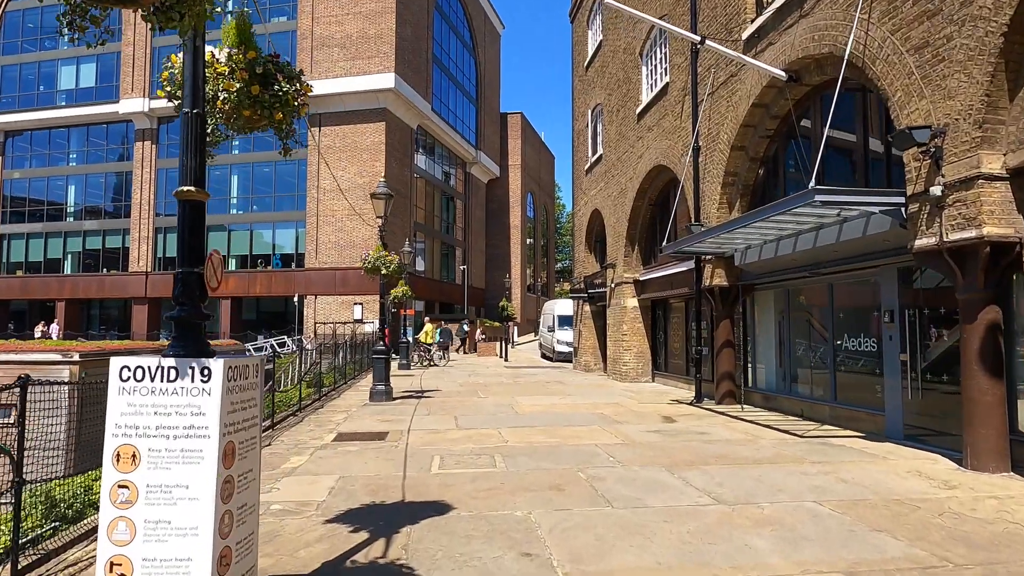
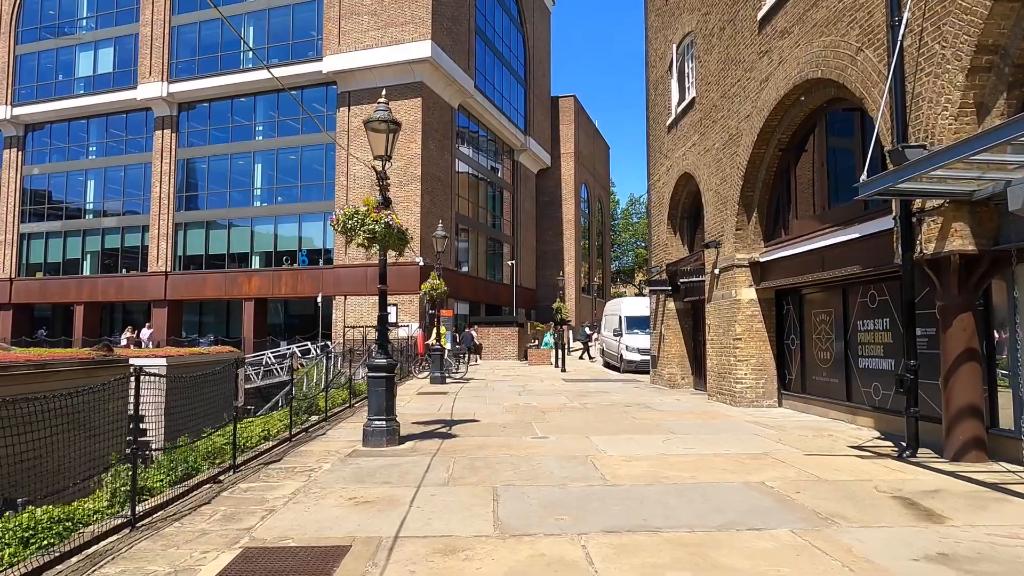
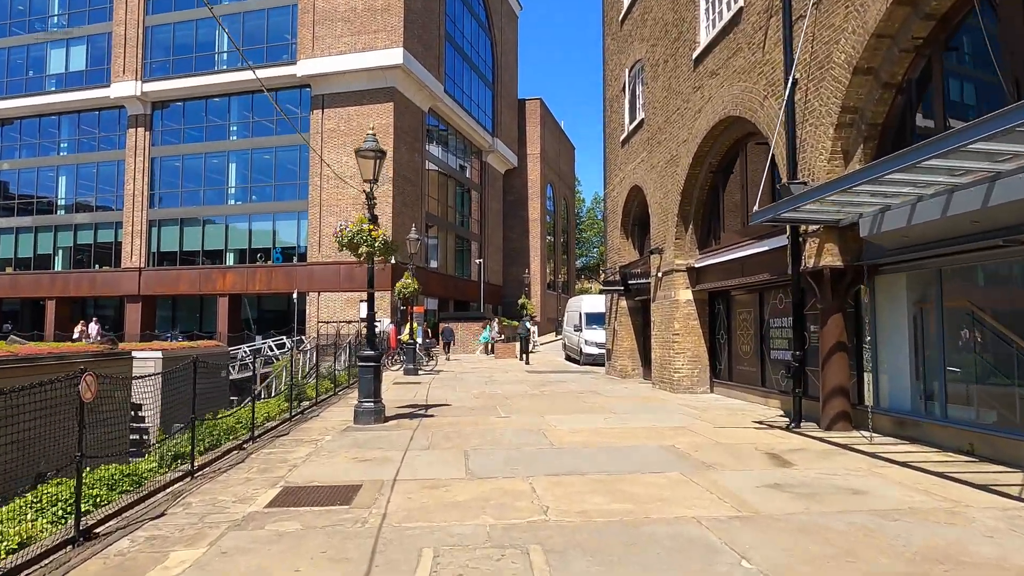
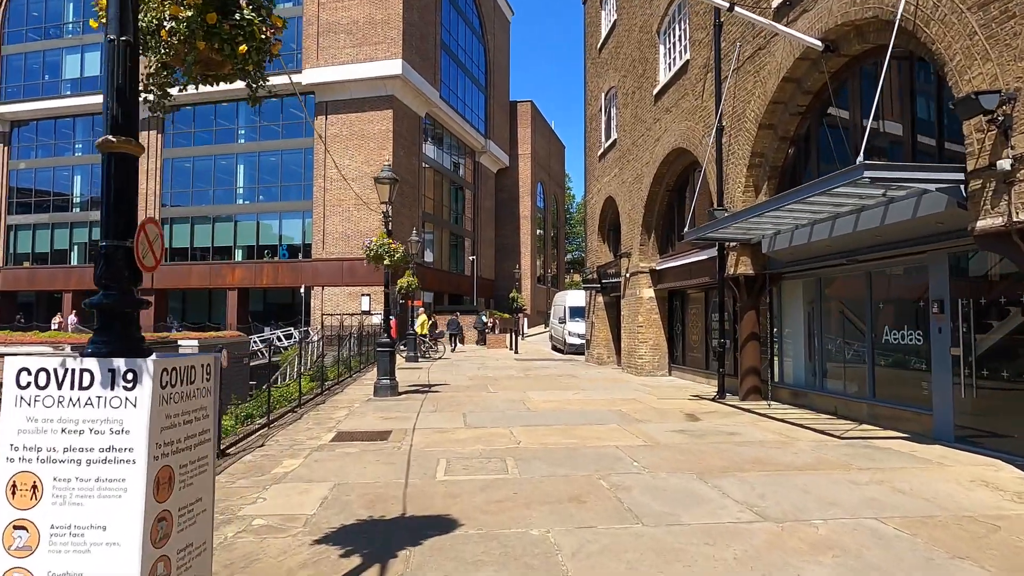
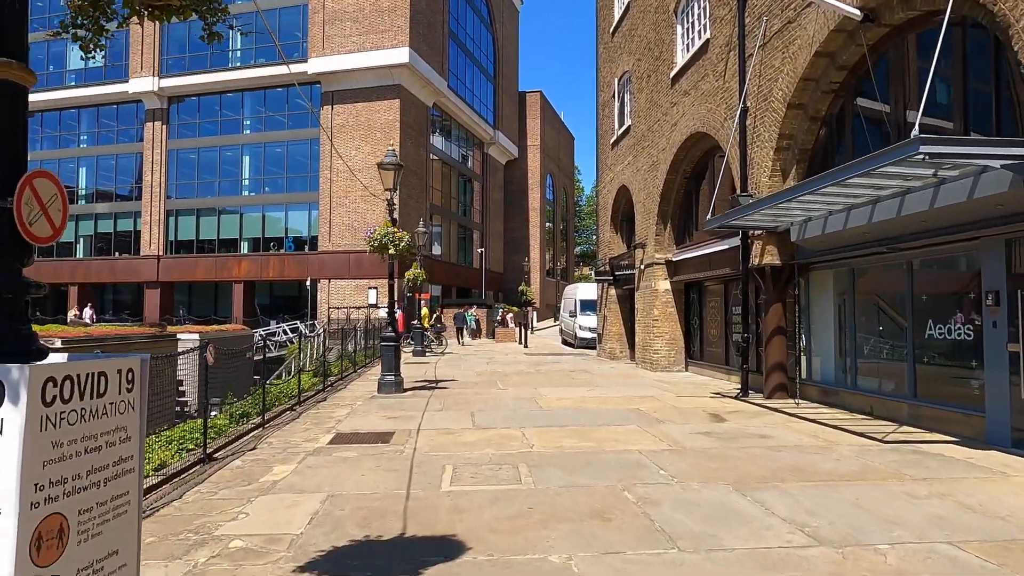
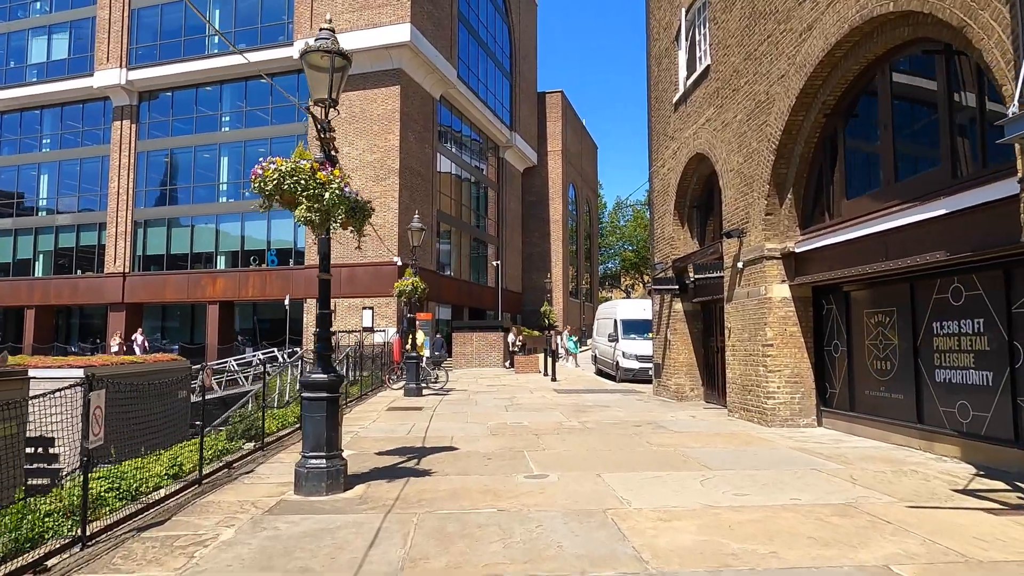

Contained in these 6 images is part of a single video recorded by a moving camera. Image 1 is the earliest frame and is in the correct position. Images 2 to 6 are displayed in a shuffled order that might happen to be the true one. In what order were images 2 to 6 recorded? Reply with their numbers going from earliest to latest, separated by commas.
4, 5, 3, 2, 6
